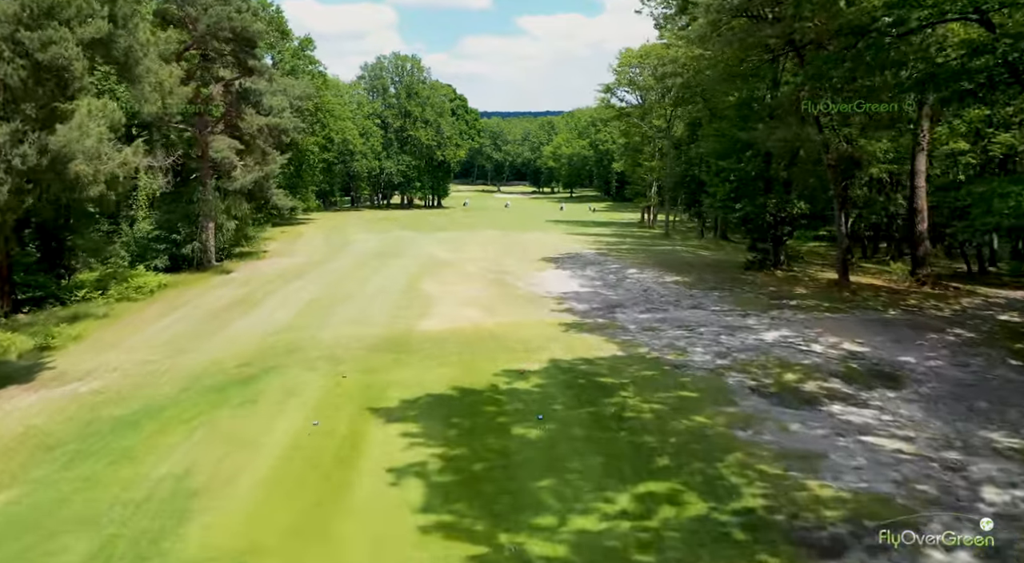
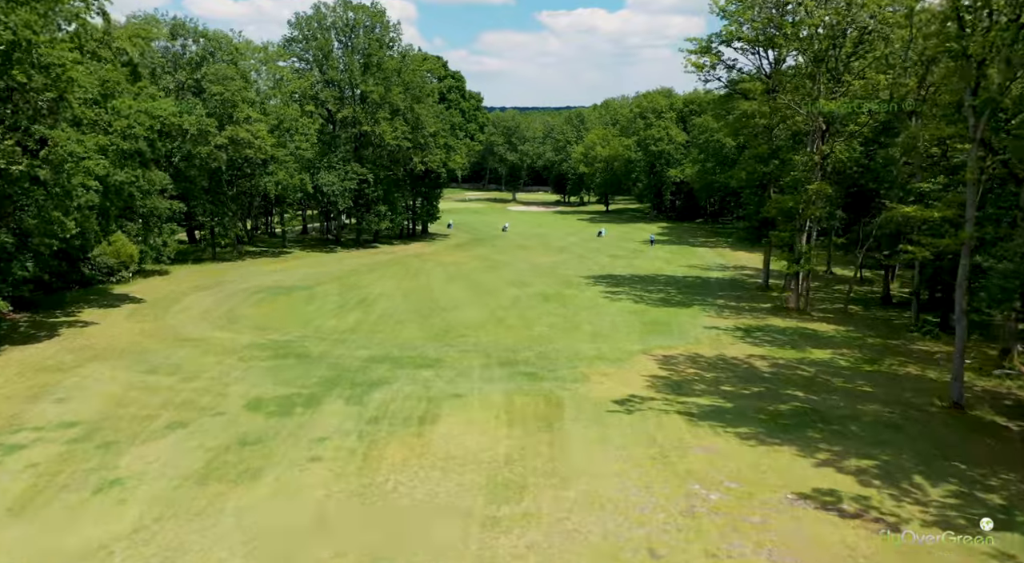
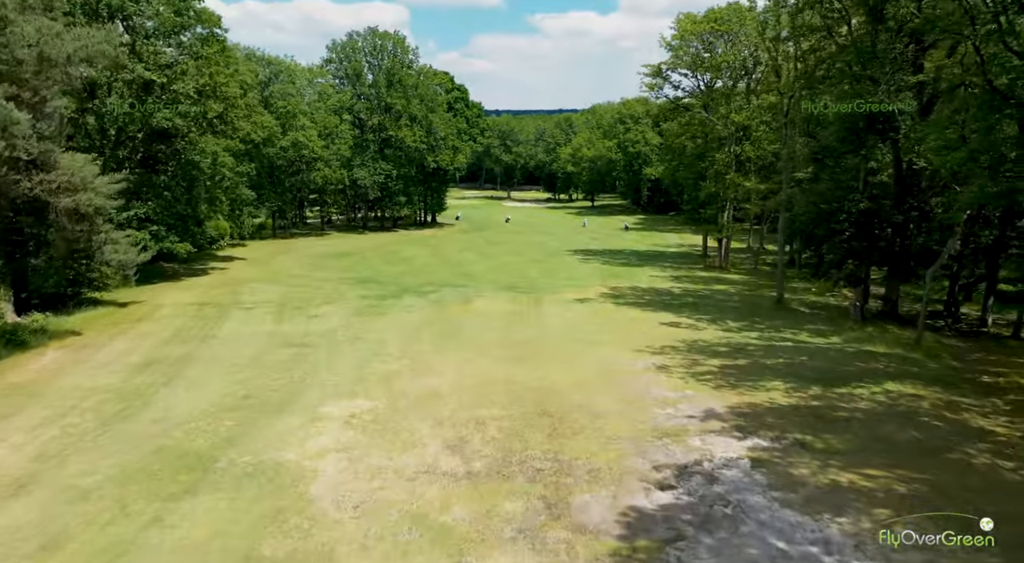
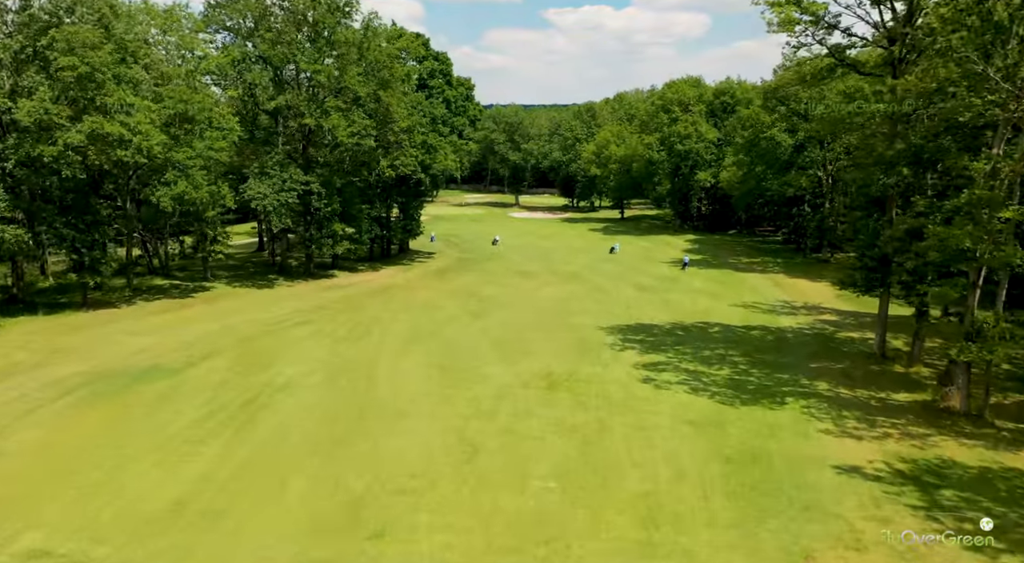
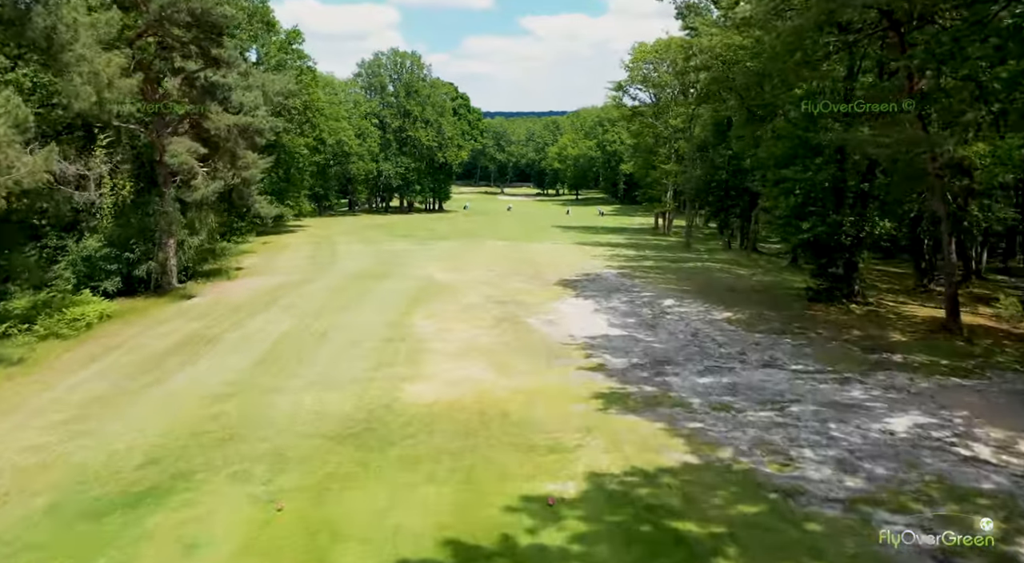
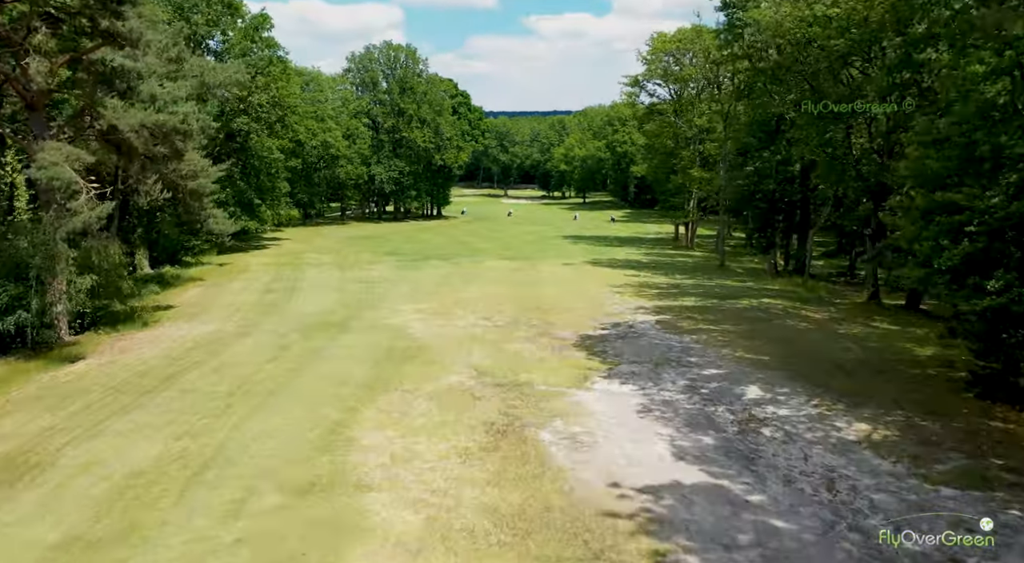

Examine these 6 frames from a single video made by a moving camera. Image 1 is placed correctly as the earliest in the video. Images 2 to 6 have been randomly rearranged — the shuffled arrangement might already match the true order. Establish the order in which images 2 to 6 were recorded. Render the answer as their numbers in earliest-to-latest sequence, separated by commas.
5, 6, 3, 2, 4
